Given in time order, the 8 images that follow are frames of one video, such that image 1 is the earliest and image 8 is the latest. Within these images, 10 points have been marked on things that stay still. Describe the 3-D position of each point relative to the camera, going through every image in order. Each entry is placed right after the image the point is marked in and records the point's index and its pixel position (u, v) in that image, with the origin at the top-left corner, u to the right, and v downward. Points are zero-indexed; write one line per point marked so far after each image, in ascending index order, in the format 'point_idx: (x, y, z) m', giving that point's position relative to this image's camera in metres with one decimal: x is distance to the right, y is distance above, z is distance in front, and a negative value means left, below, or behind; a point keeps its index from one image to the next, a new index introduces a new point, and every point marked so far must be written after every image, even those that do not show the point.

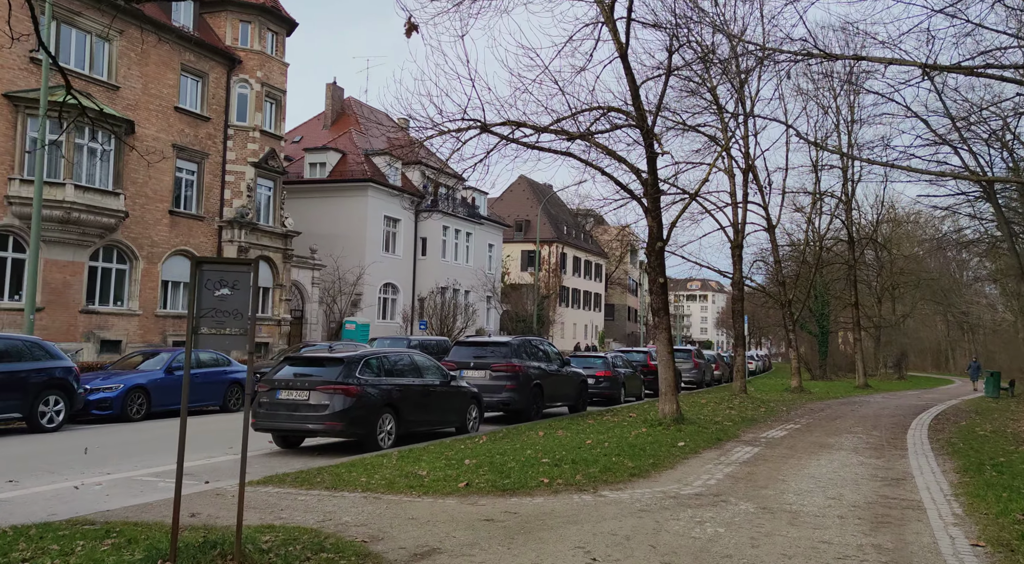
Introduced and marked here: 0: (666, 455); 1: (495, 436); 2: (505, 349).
0: (+1.7, -1.8, +9.0) m
1: (-0.2, -2.0, +10.9) m
2: (-0.1, -1.1, +13.9) m
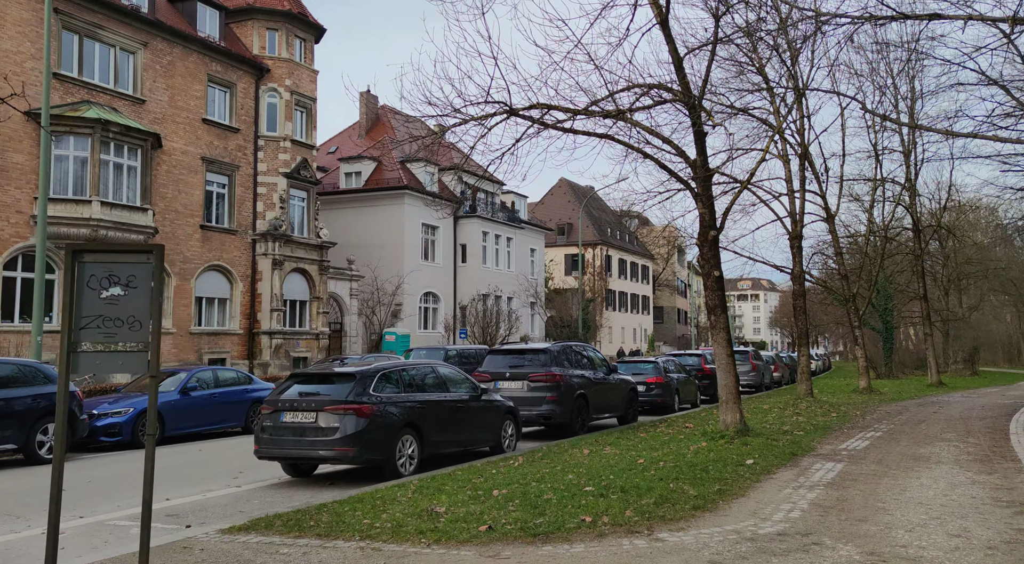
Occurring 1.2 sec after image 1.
0: (+2.0, -1.8, +7.6) m
1: (+0.2, -2.0, +9.6) m
2: (+0.5, -1.1, +12.6) m
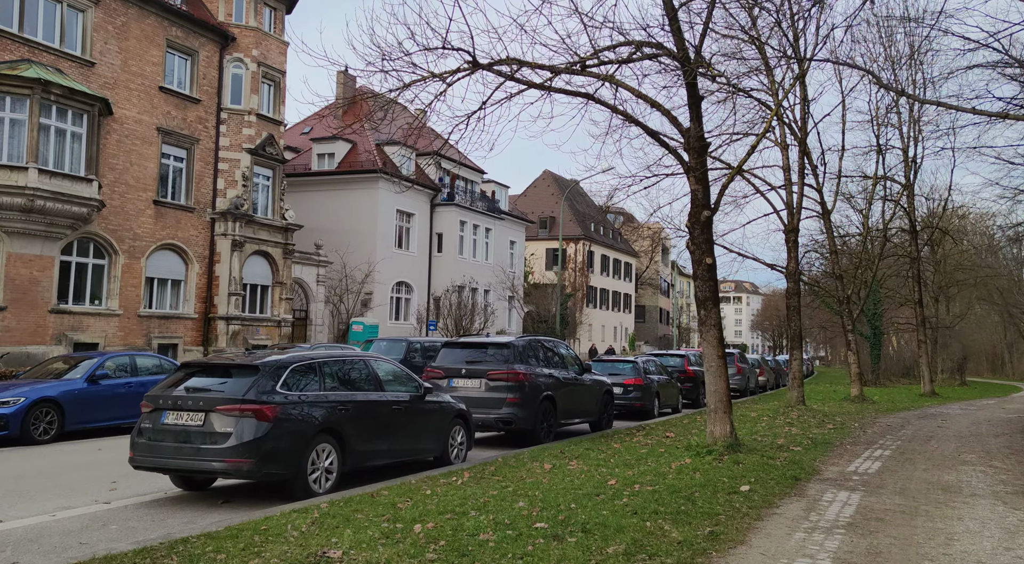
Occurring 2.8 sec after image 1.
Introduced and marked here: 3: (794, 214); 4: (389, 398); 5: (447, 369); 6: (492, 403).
0: (+1.5, -1.6, +6.0) m
1: (-0.3, -1.8, +8.0) m
2: (-0.1, -0.9, +11.0) m
3: (+5.9, +1.4, +17.6) m
4: (-1.2, -1.1, +8.1) m
5: (-0.9, -1.1, +10.9) m
6: (-0.2, -1.5, +10.6) m
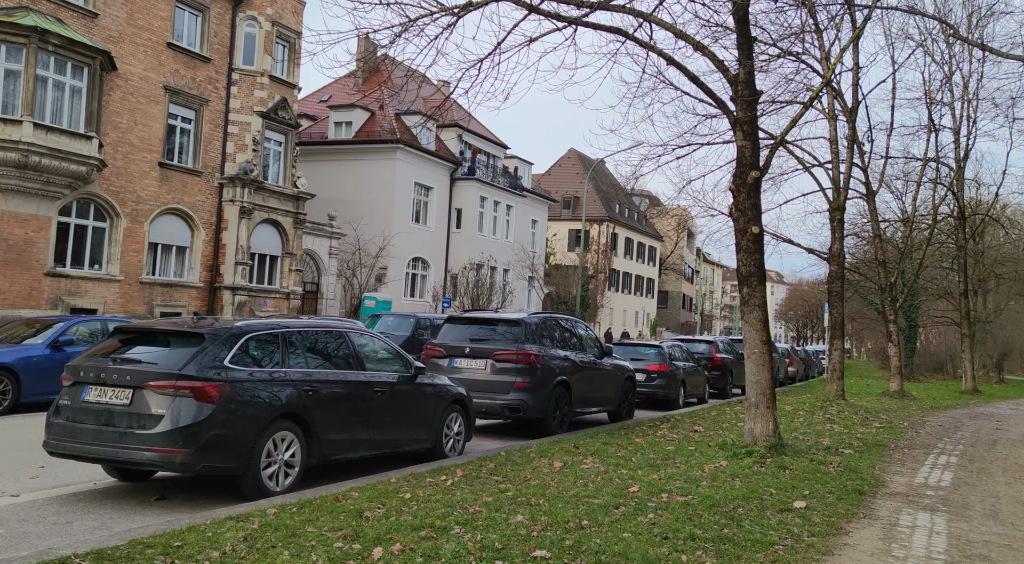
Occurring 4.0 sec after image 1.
0: (+1.5, -1.4, +4.6) m
1: (-0.3, -1.5, +6.7) m
2: (+0.1, -0.5, +9.6) m
3: (+6.3, +1.7, +16.1) m
4: (-1.1, -0.8, +6.8) m
5: (-0.7, -0.7, +9.7) m
6: (-0.1, -1.2, +9.3) m
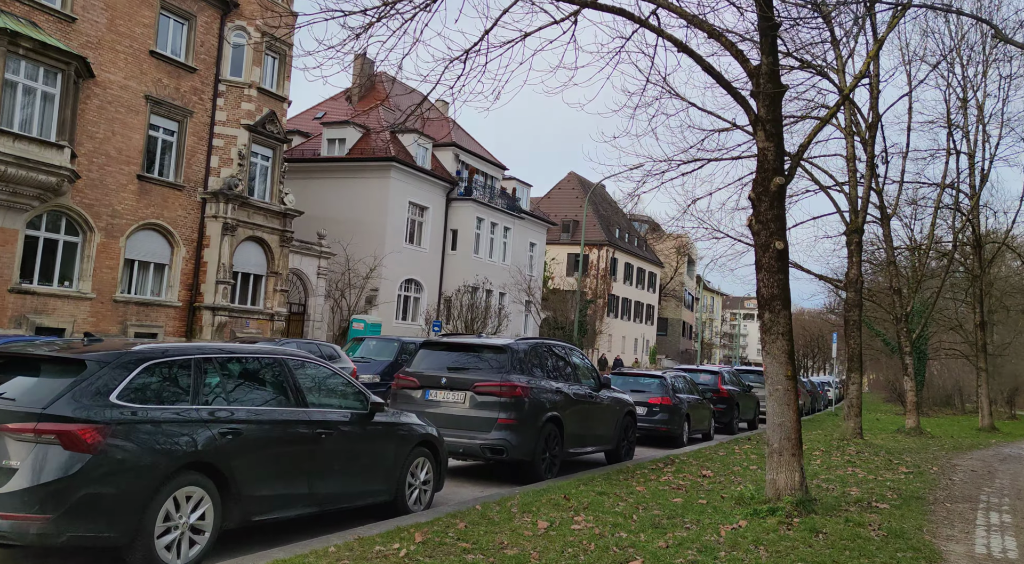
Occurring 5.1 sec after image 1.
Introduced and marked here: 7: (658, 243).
0: (+1.3, -1.5, +3.4) m
1: (-0.4, -1.6, +5.4) m
2: (-0.1, -0.8, +8.4) m
3: (+6.1, +1.2, +14.9) m
4: (-1.3, -0.9, +5.6) m
5: (-0.9, -0.9, +8.4) m
6: (-0.3, -1.4, +8.0) m
7: (+3.2, +0.9, +18.0) m
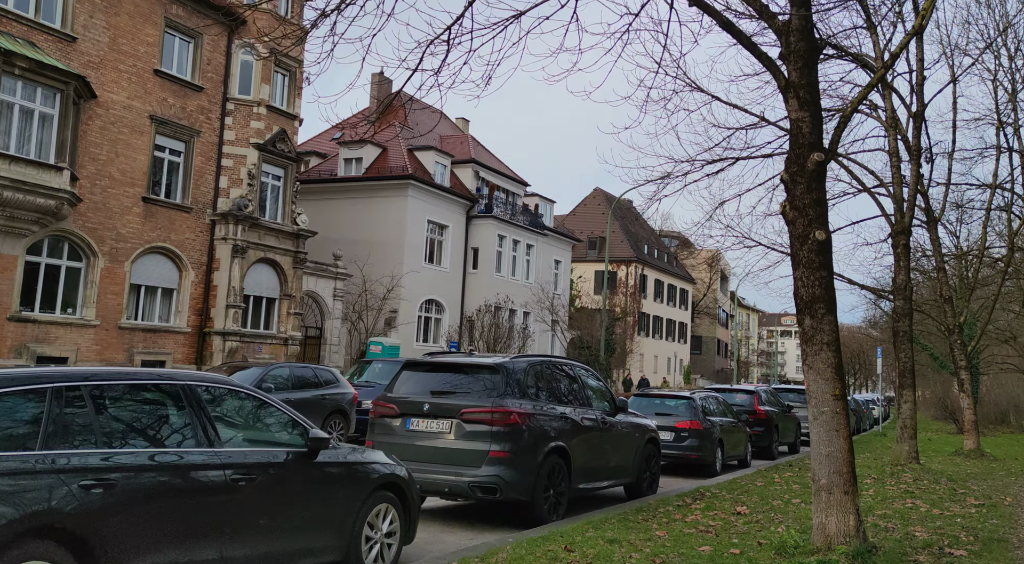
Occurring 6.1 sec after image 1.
0: (+1.1, -1.4, +2.1) m
1: (-0.6, -1.6, +4.2) m
2: (-0.1, -0.8, +7.2) m
3: (+6.3, +1.1, +13.5) m
4: (-1.4, -0.9, +4.4) m
5: (-0.9, -1.0, +7.2) m
6: (-0.4, -1.4, +6.8) m
7: (+3.5, +0.7, +16.7) m
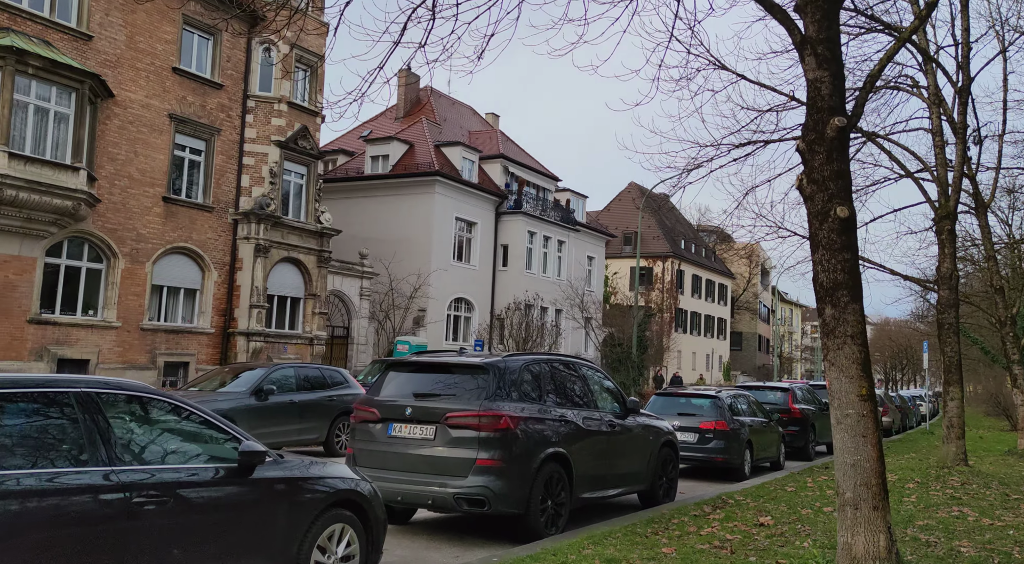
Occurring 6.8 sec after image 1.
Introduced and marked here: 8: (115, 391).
0: (+0.8, -1.3, +1.4) m
1: (-0.8, -1.6, +3.6) m
2: (-0.2, -0.8, +6.6) m
3: (+6.5, +1.3, +12.6) m
4: (-1.6, -0.9, +3.8) m
5: (-1.0, -1.0, +6.6) m
6: (-0.4, -1.4, +6.2) m
7: (+3.9, +0.8, +15.9) m
8: (-1.8, -0.5, +4.0) m
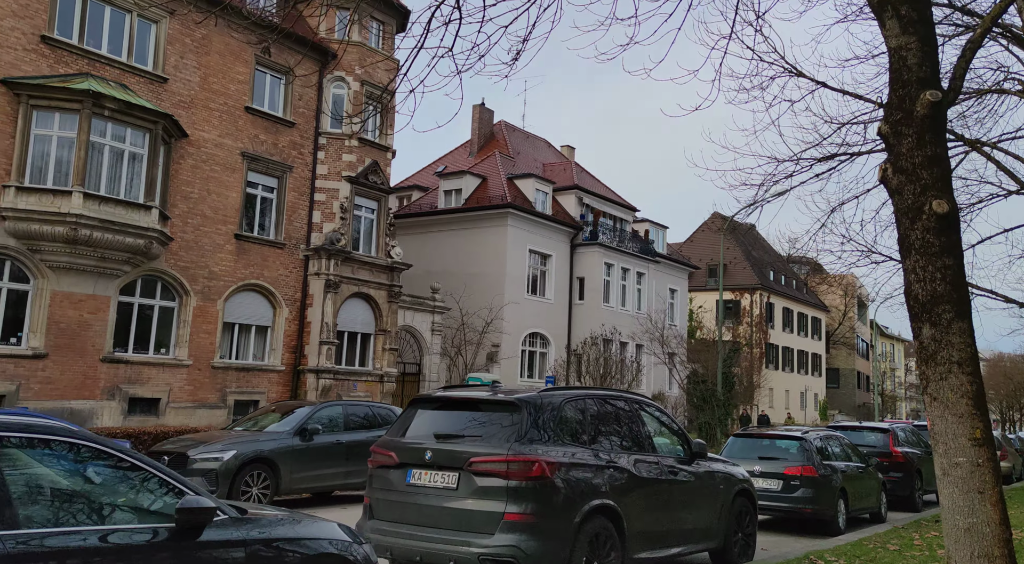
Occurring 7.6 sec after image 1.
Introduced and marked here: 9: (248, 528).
0: (+0.6, -1.3, +0.4) m
1: (-0.8, -1.6, +2.7) m
2: (0.0, -0.9, +5.7) m
3: (+7.3, +1.0, +11.1) m
4: (-1.6, -0.9, +3.1) m
5: (-0.7, -1.2, +5.8) m
6: (-0.2, -1.5, +5.3) m
7: (+5.0, +0.3, +14.6) m
8: (-1.8, -0.6, +3.3) m
9: (-1.1, -1.1, +3.8) m
